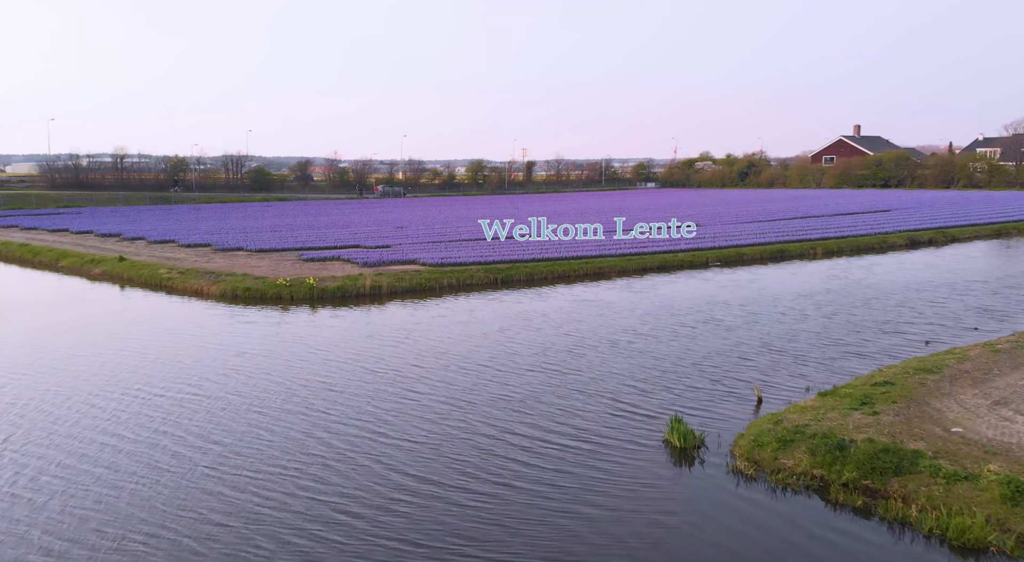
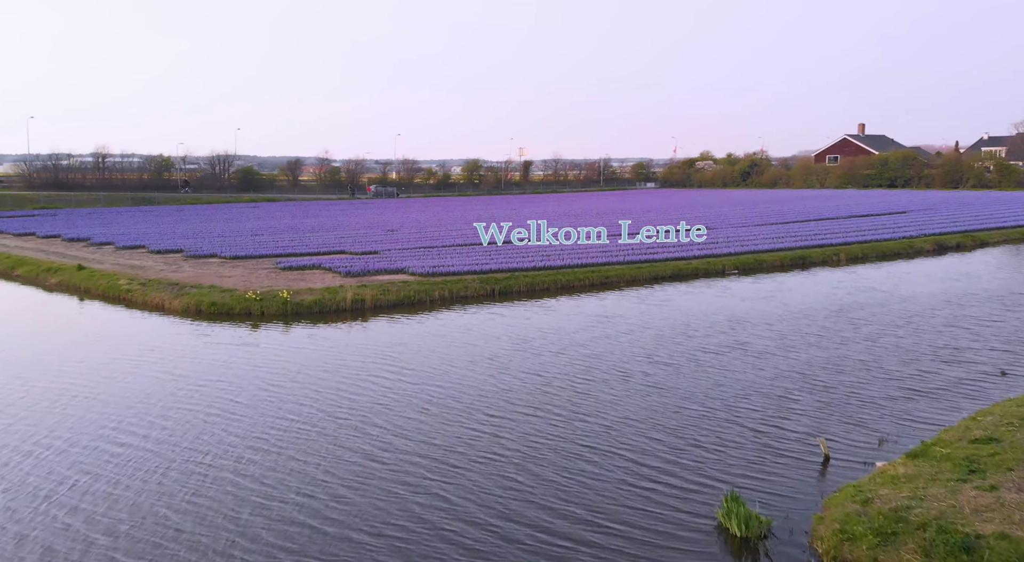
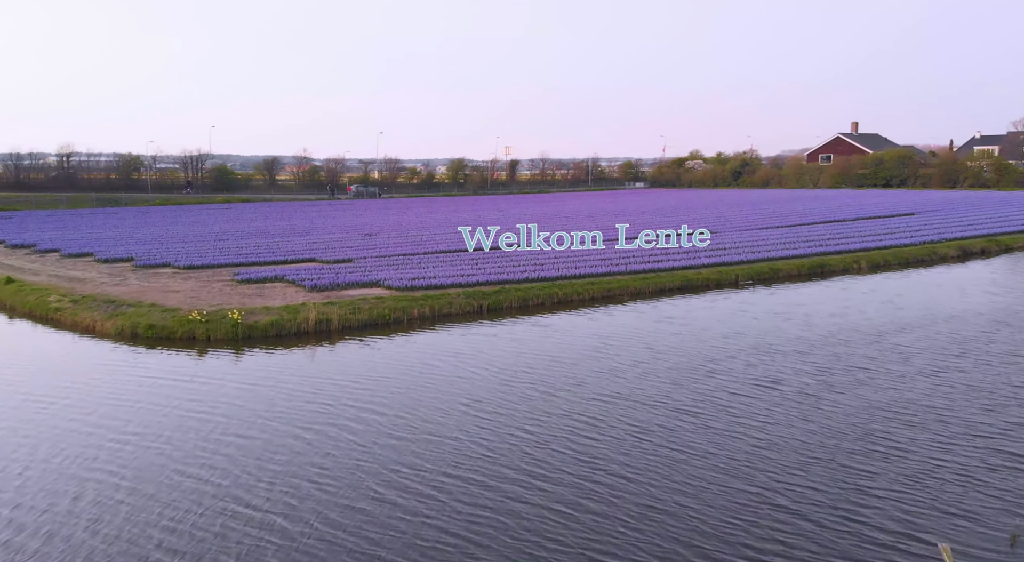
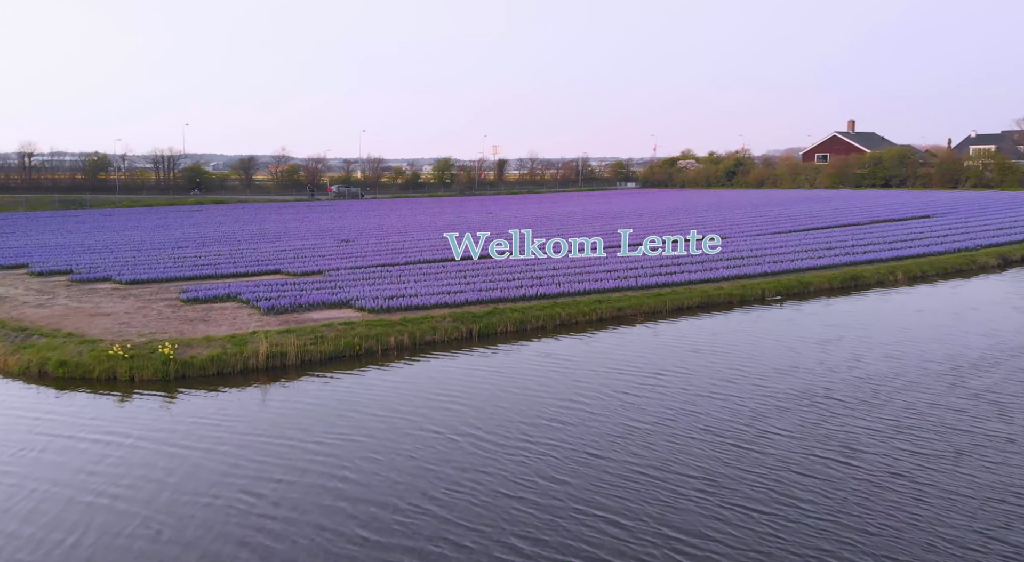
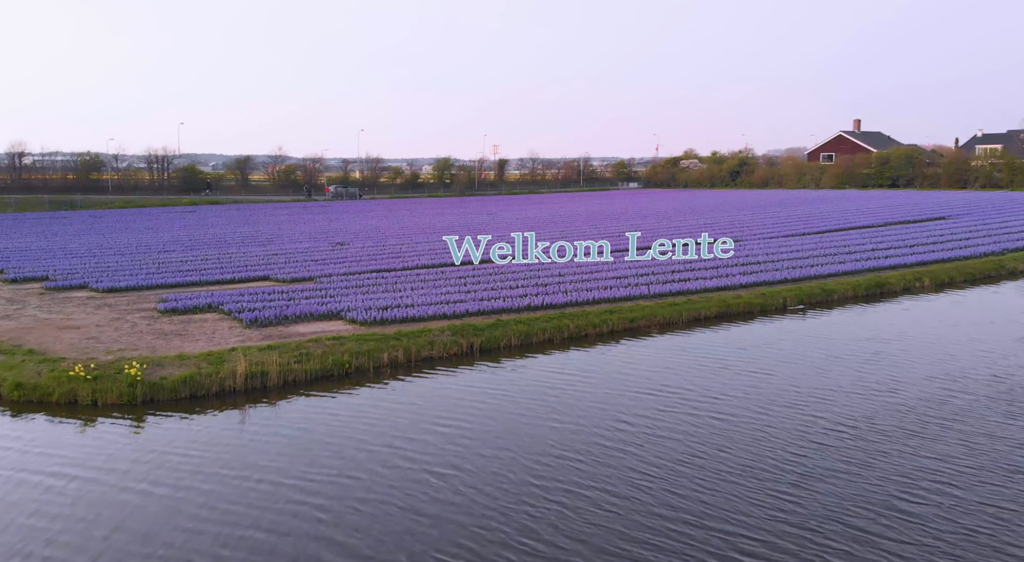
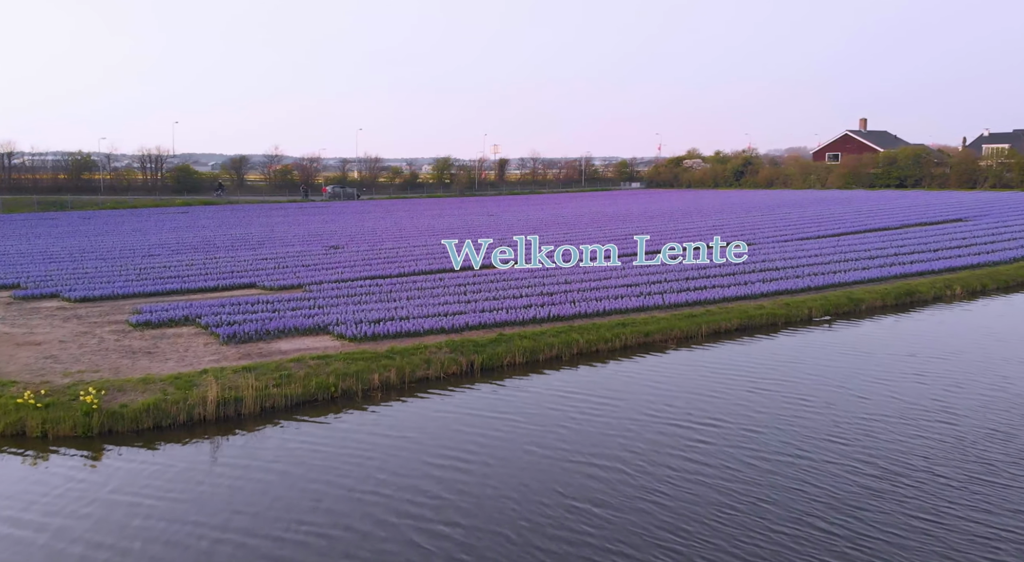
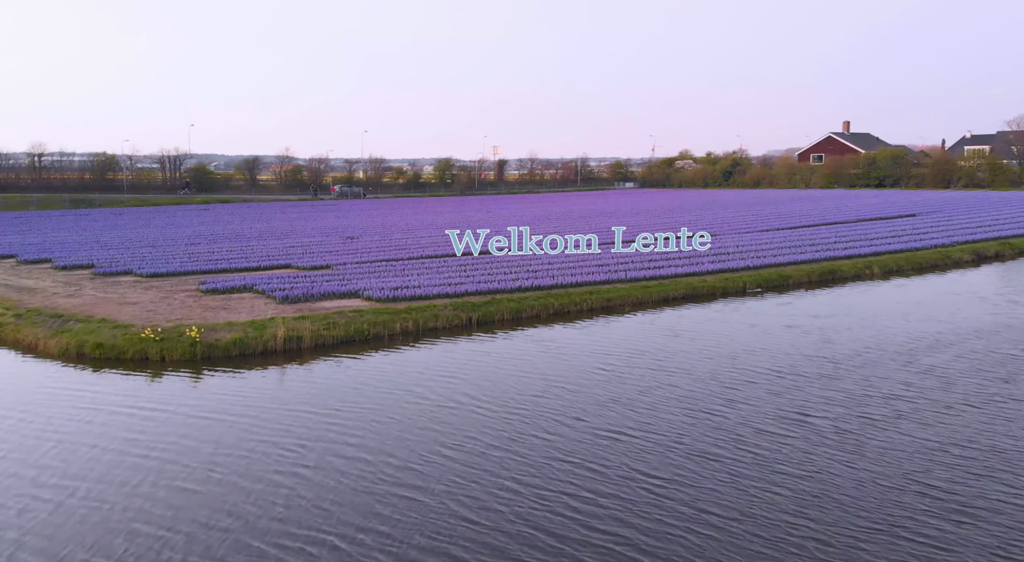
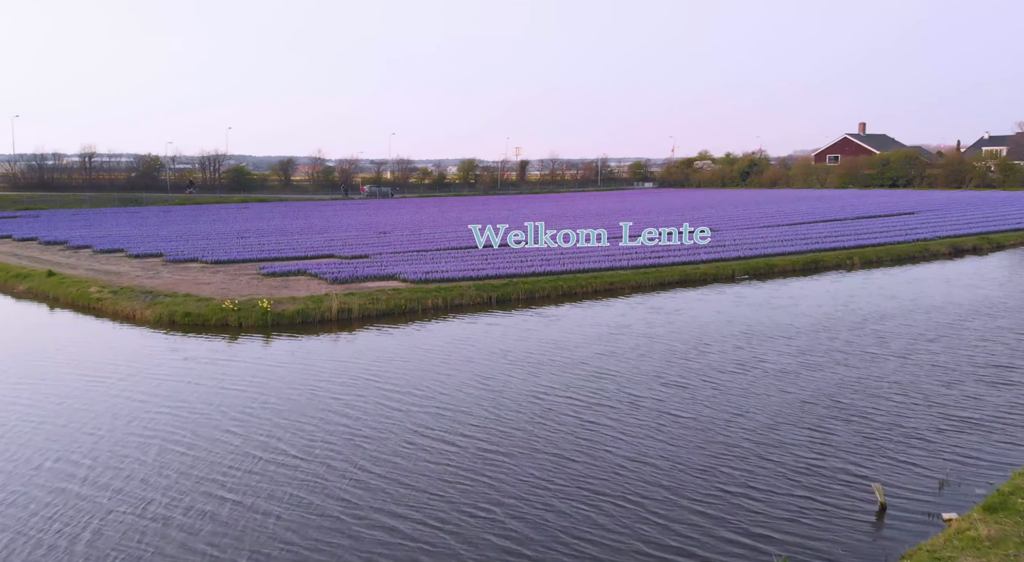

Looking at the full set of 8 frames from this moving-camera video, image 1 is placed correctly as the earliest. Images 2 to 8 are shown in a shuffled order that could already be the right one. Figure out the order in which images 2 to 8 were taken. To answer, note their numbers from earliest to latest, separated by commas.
2, 8, 3, 7, 4, 5, 6
